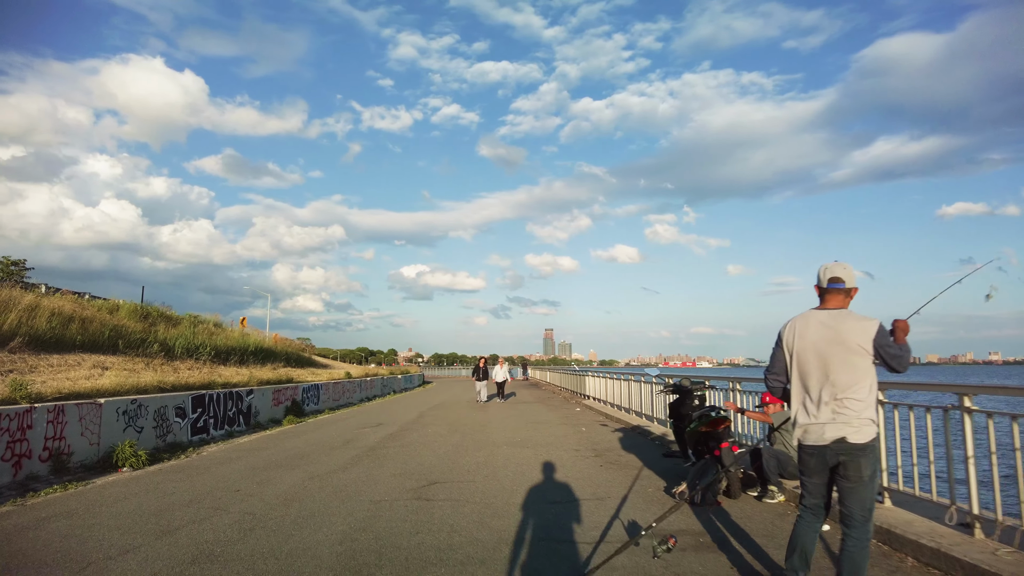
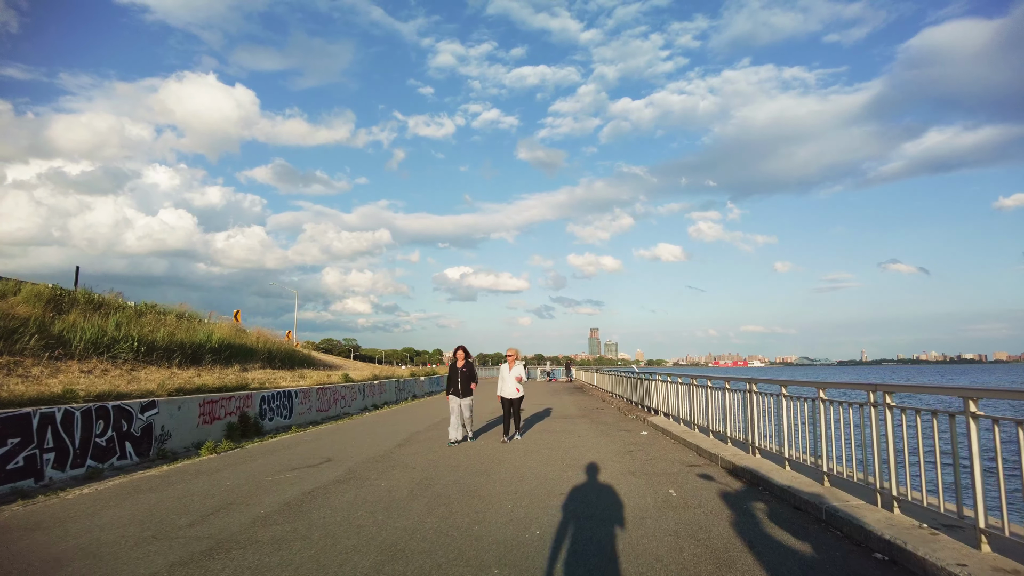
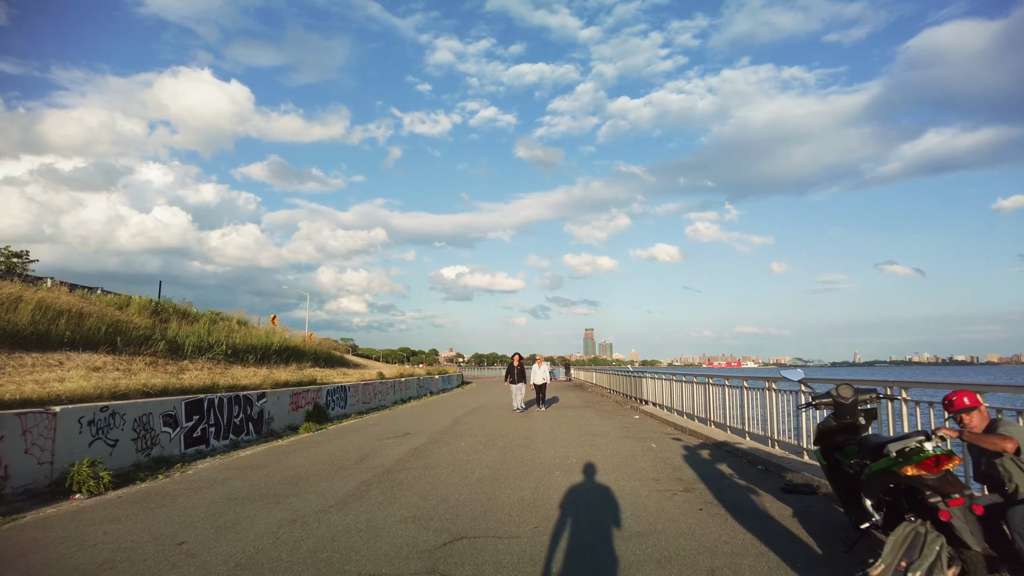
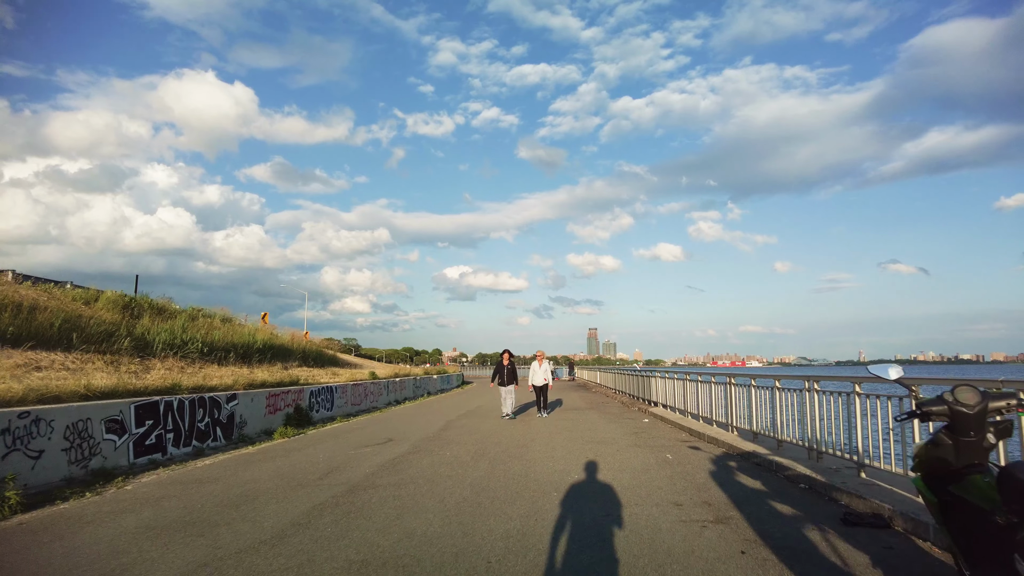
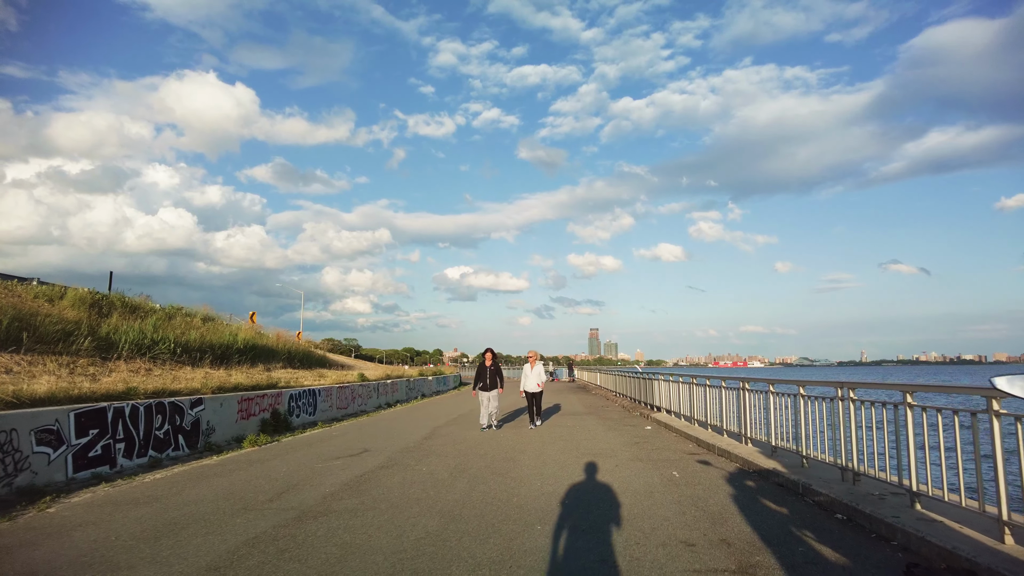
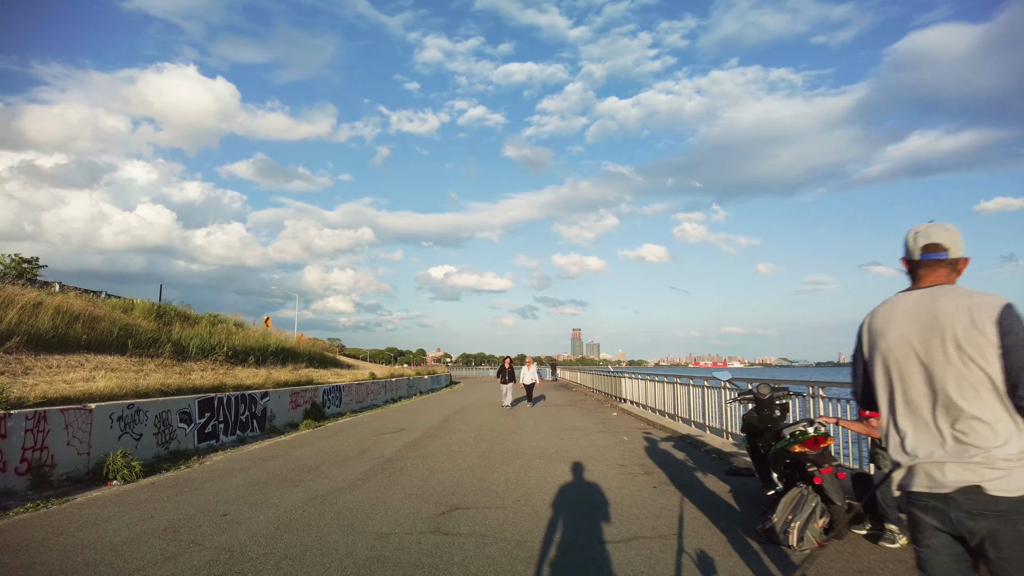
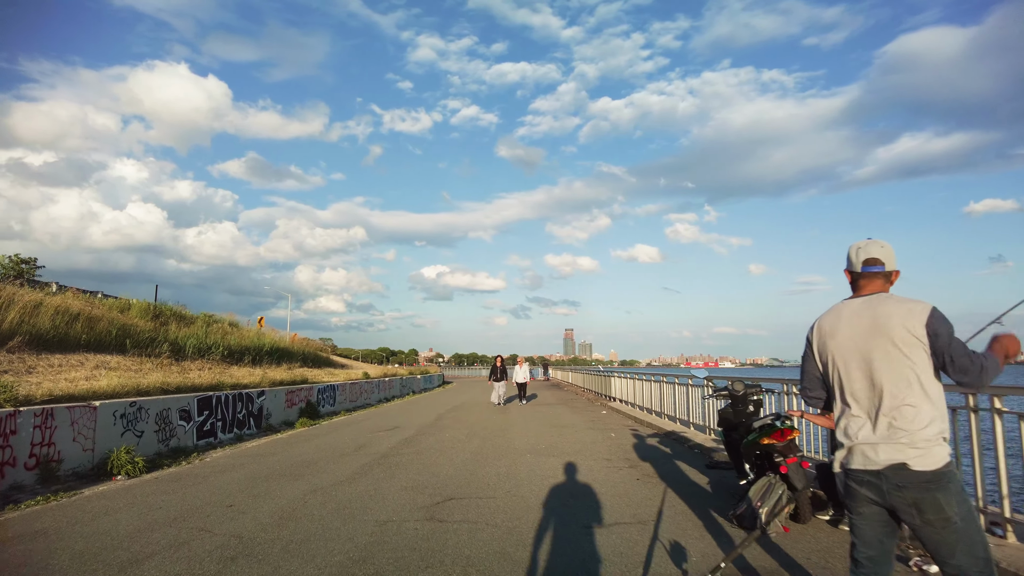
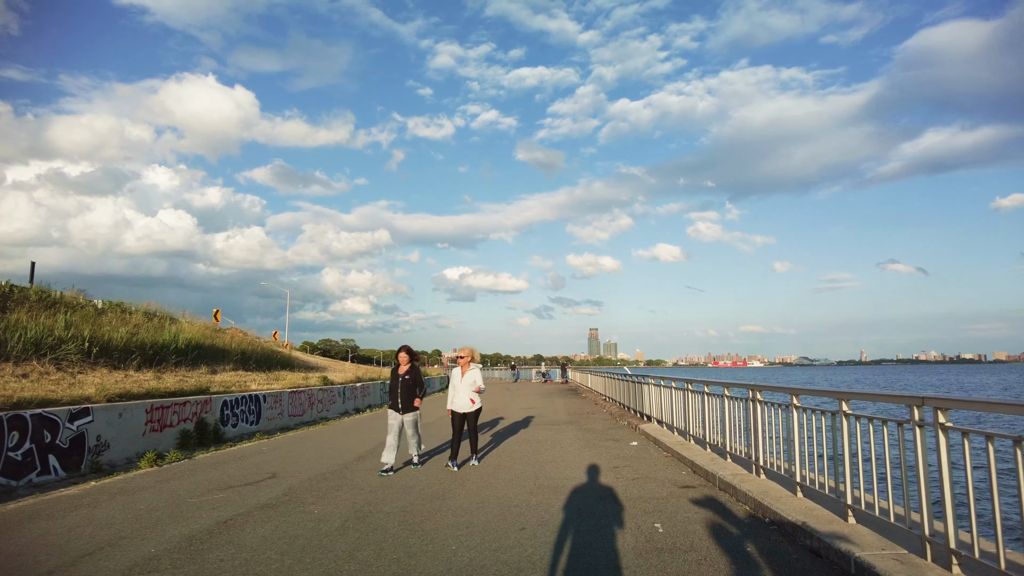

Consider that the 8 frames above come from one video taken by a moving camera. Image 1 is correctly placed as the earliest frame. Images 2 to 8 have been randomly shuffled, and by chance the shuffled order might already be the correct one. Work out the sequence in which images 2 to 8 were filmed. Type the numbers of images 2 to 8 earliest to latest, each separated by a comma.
7, 6, 3, 4, 5, 2, 8
